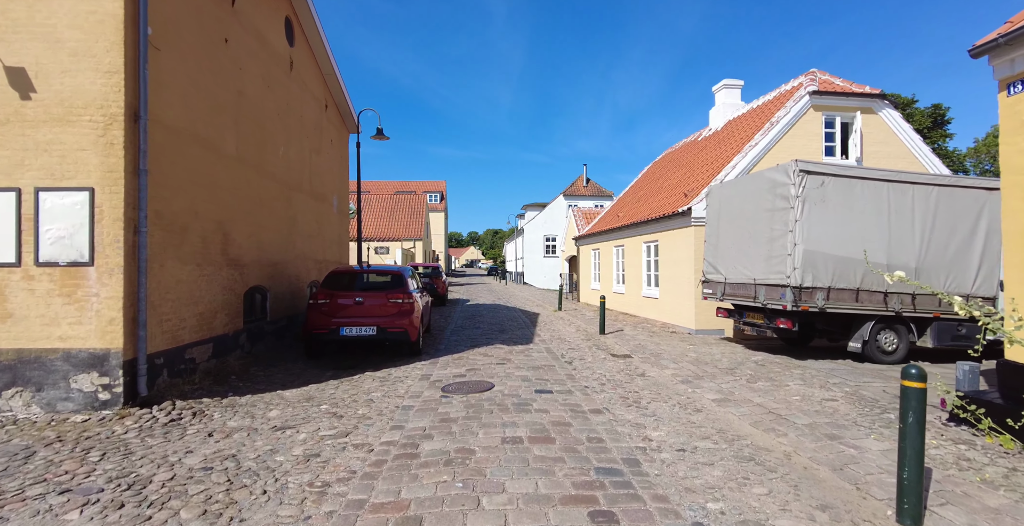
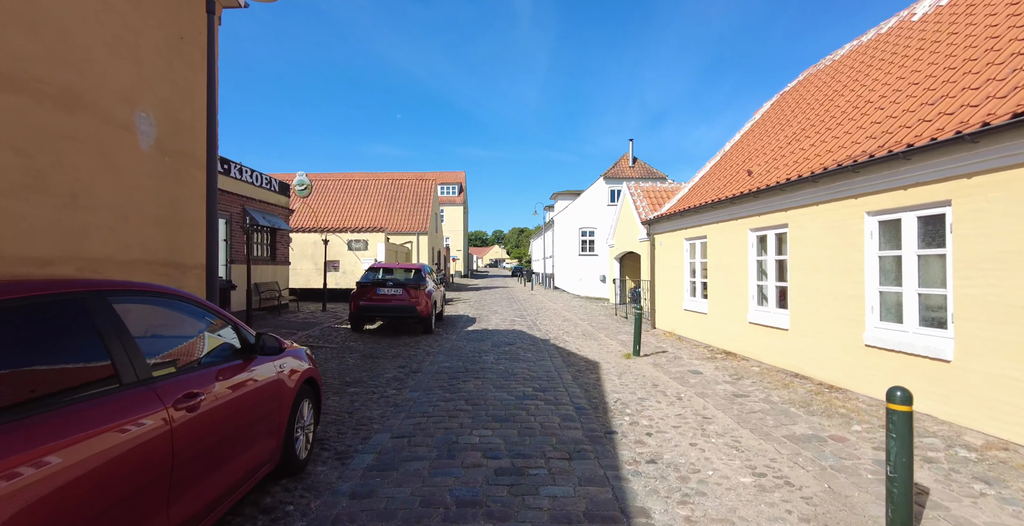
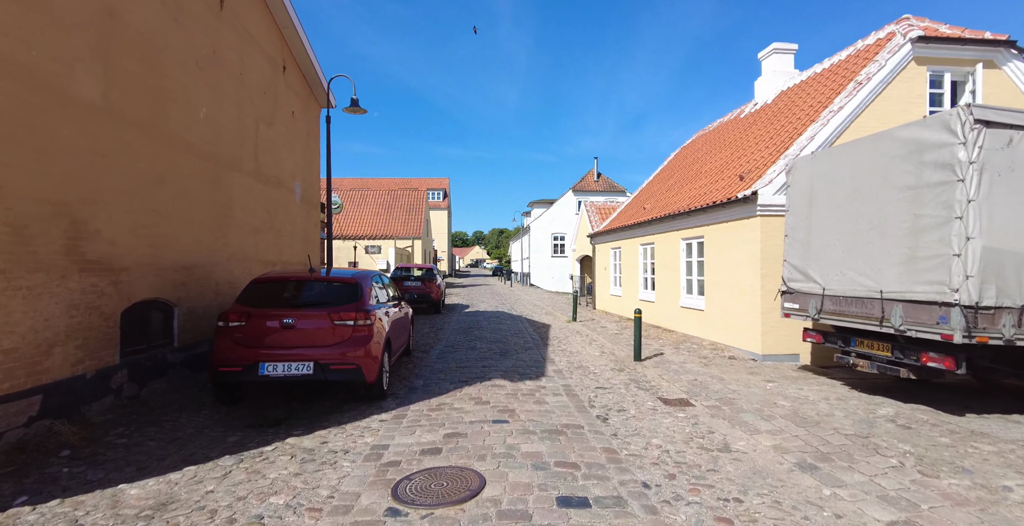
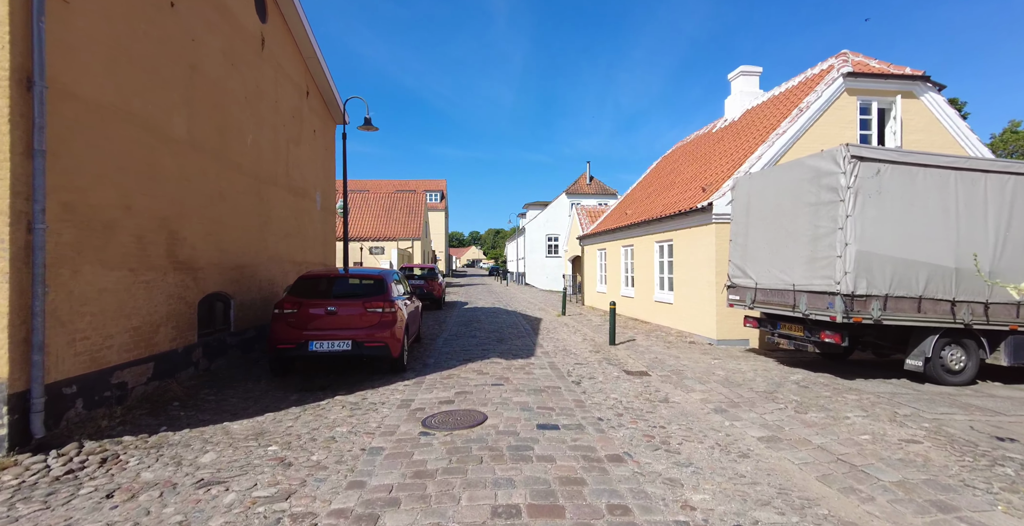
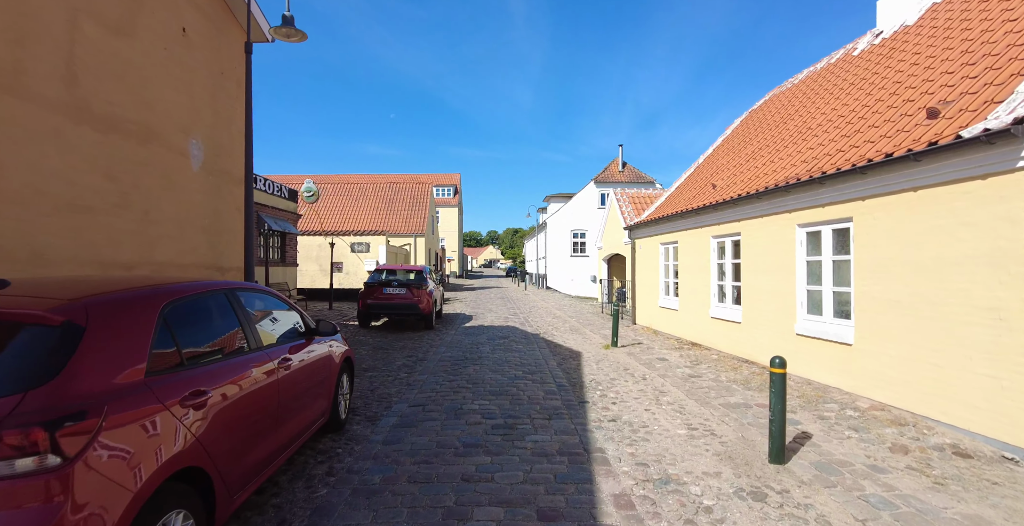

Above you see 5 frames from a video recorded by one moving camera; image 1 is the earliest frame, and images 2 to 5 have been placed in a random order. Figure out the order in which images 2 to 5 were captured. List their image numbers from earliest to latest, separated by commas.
4, 3, 5, 2
